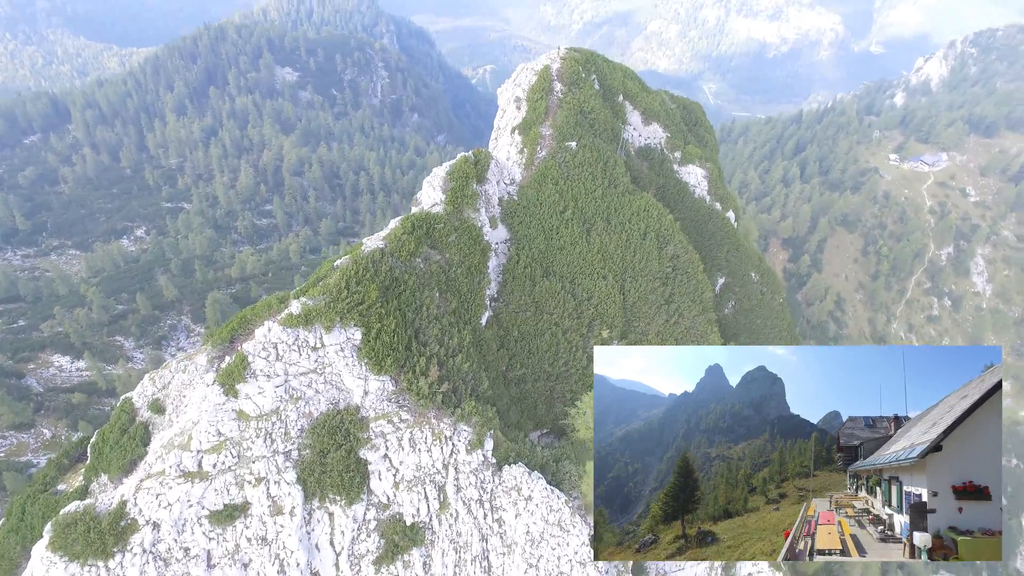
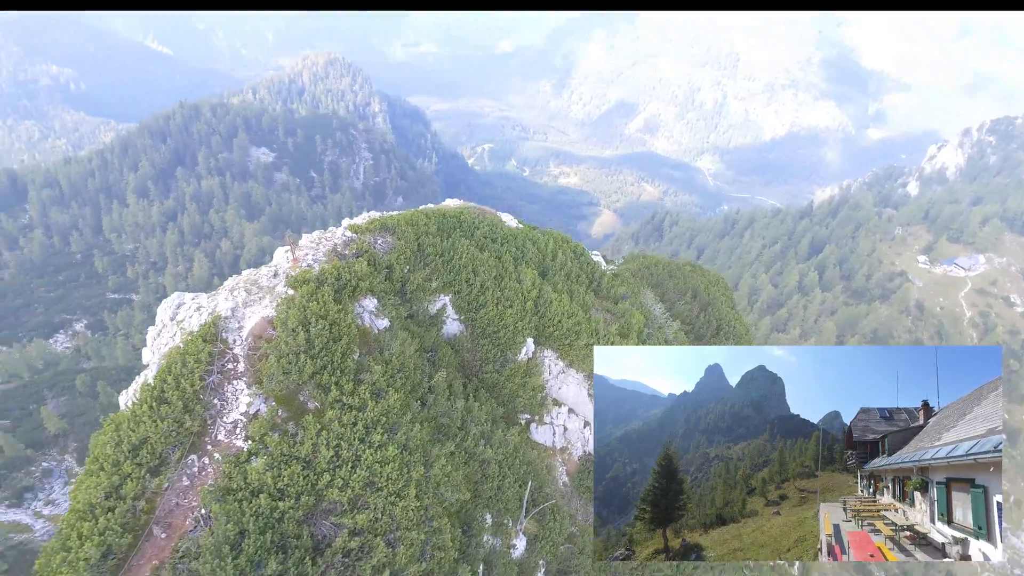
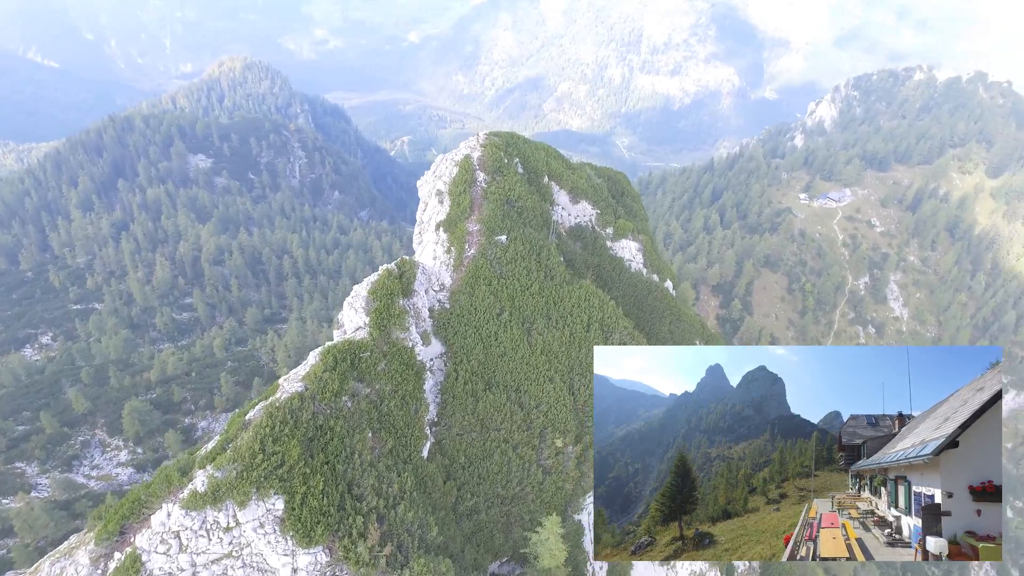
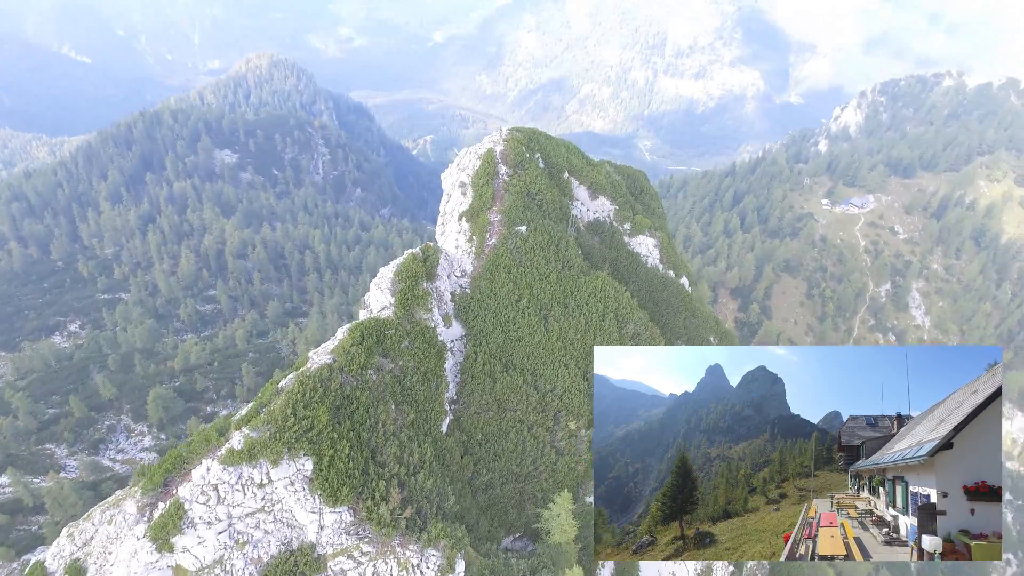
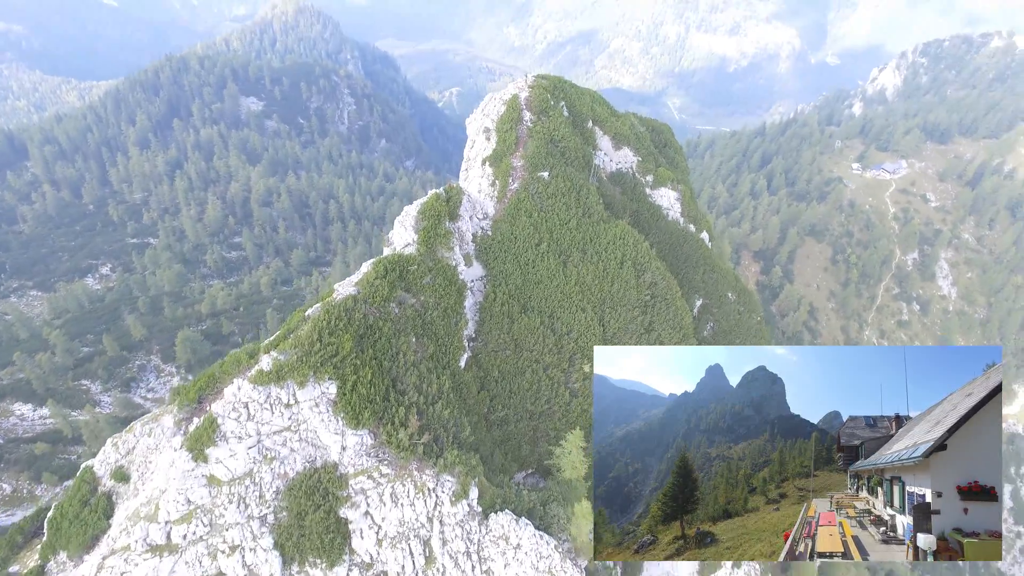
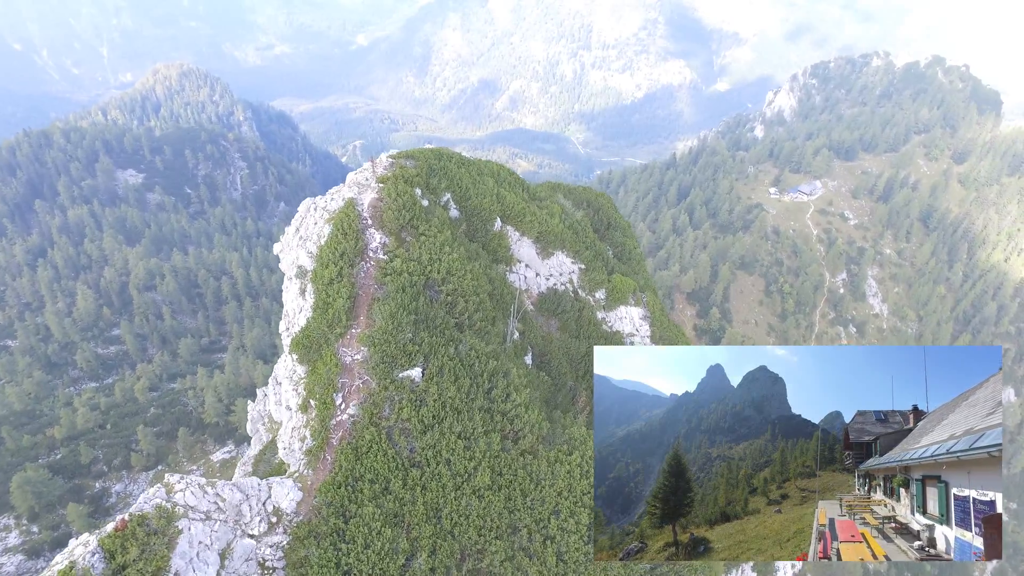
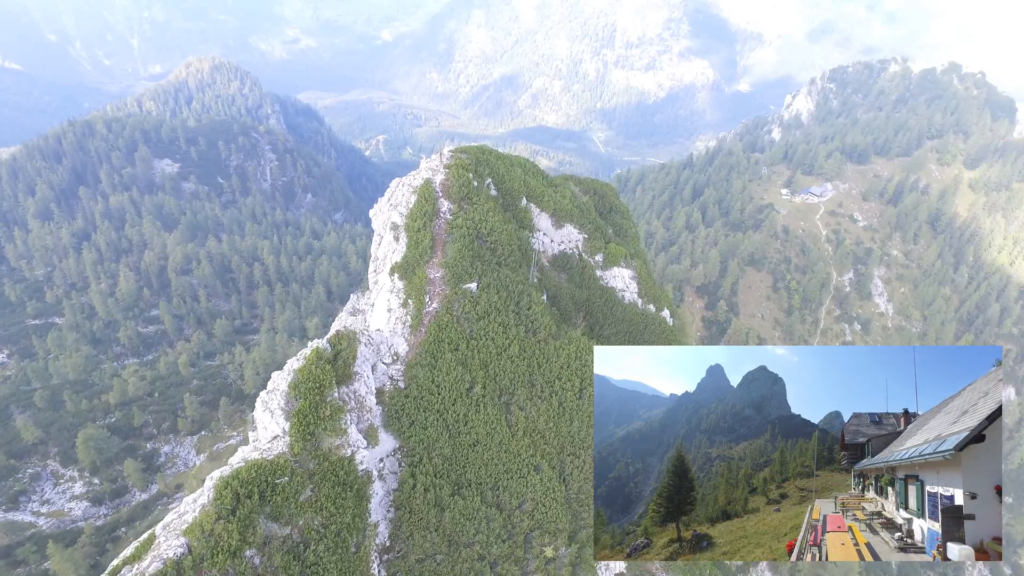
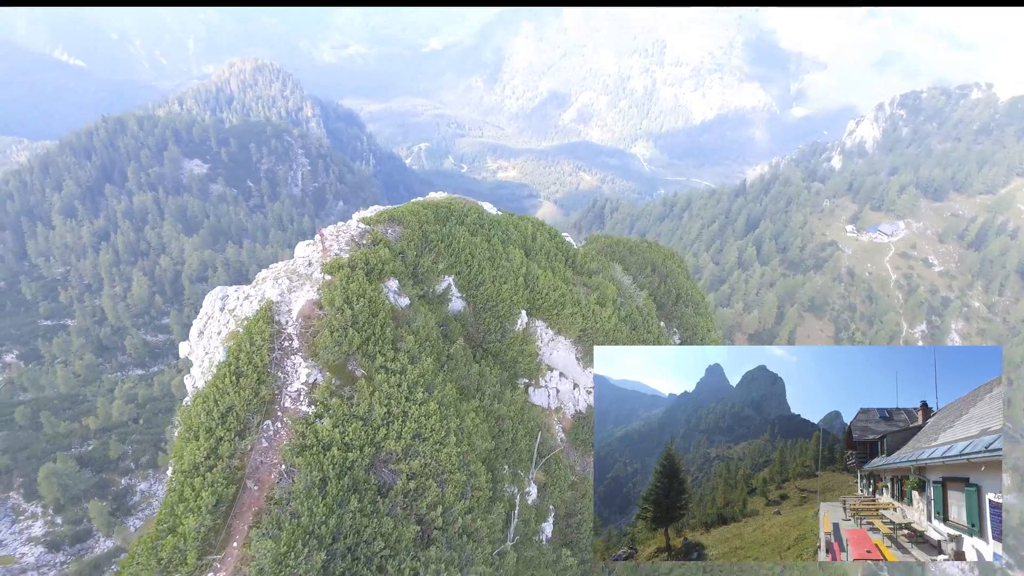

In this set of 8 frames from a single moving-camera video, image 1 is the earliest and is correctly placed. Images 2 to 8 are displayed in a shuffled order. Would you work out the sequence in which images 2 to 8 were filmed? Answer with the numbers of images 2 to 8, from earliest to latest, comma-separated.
5, 4, 3, 7, 6, 8, 2
